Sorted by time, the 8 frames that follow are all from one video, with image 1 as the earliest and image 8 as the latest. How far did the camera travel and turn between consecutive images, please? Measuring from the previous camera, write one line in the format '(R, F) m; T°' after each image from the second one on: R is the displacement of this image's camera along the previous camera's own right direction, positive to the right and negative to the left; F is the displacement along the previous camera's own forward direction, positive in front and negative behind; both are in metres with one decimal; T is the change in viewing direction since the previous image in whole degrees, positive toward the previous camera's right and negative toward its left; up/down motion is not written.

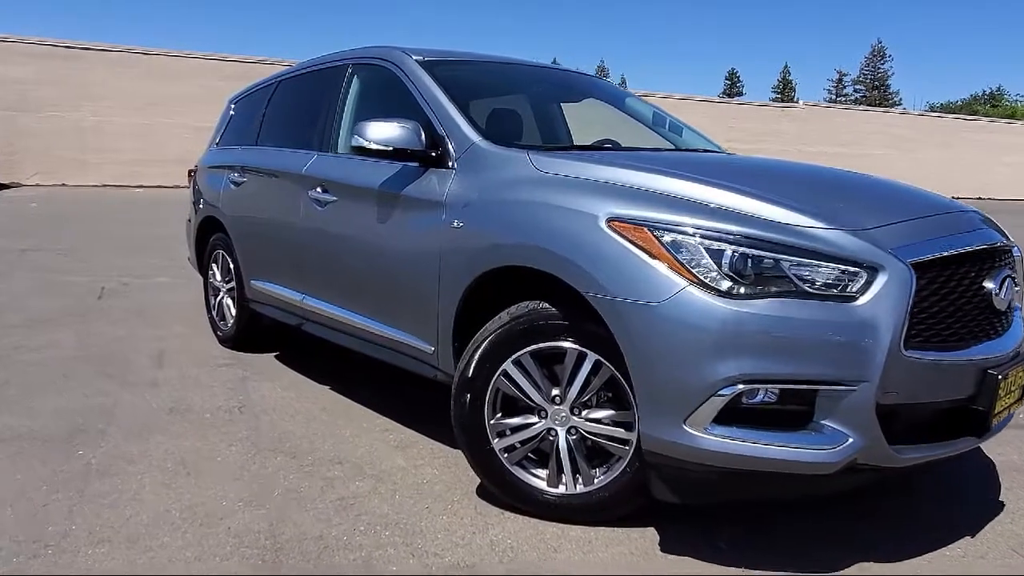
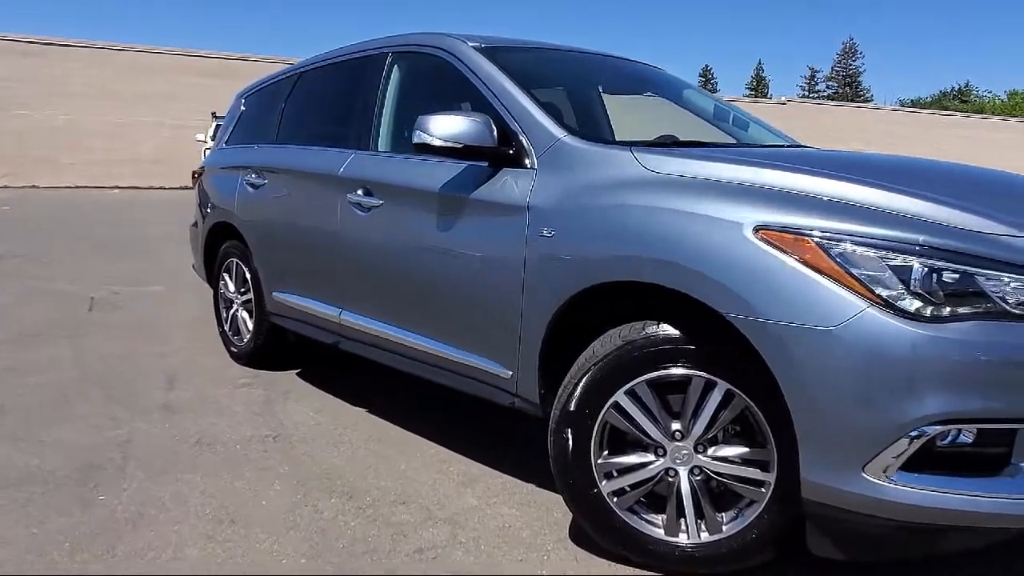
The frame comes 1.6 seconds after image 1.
(-0.5, +0.4) m; +2°
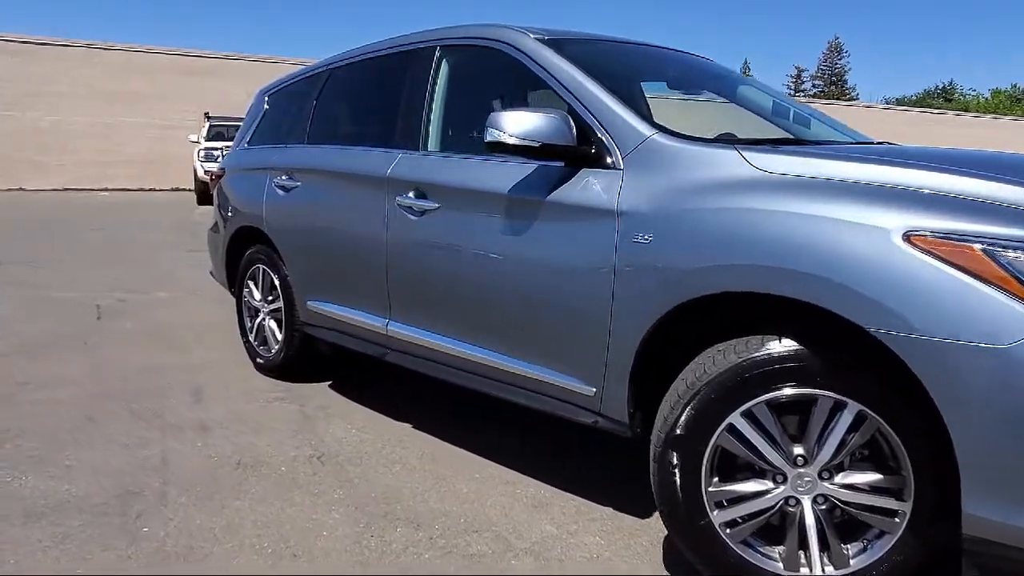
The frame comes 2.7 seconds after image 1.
(-0.4, +0.2) m; +1°
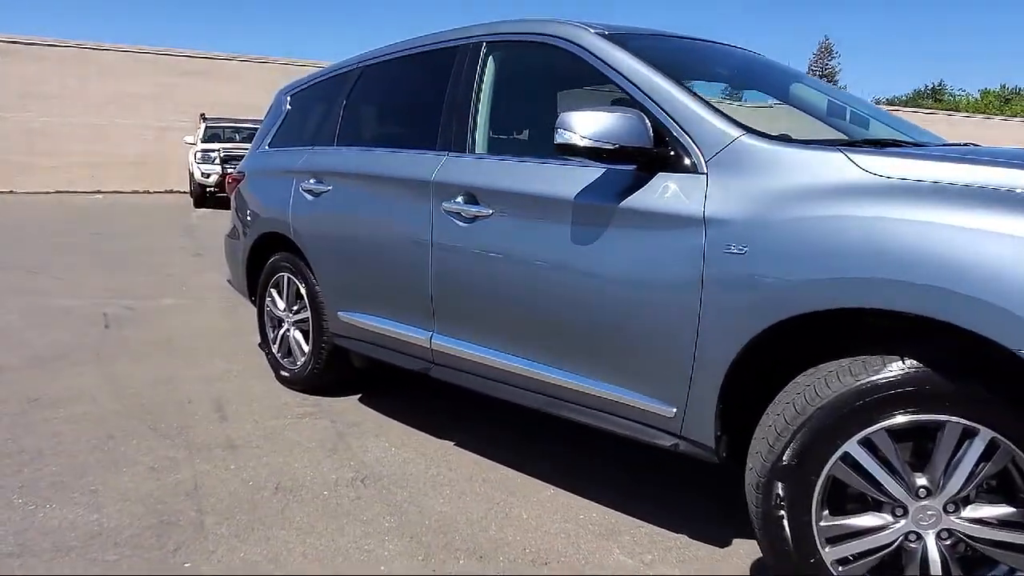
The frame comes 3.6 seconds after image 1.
(-0.3, +0.2) m; +1°
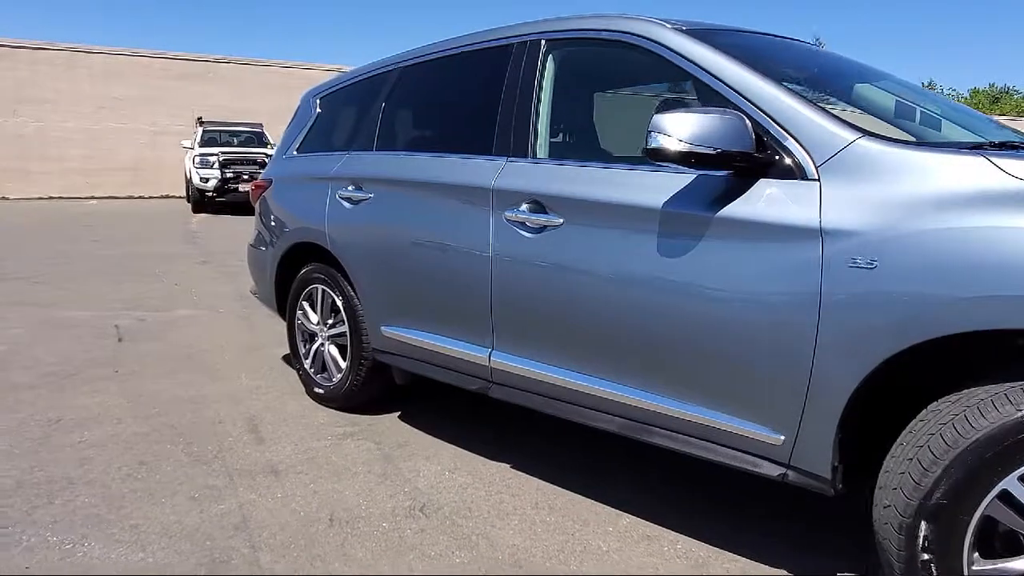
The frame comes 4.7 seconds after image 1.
(-0.3, +0.2) m; +1°
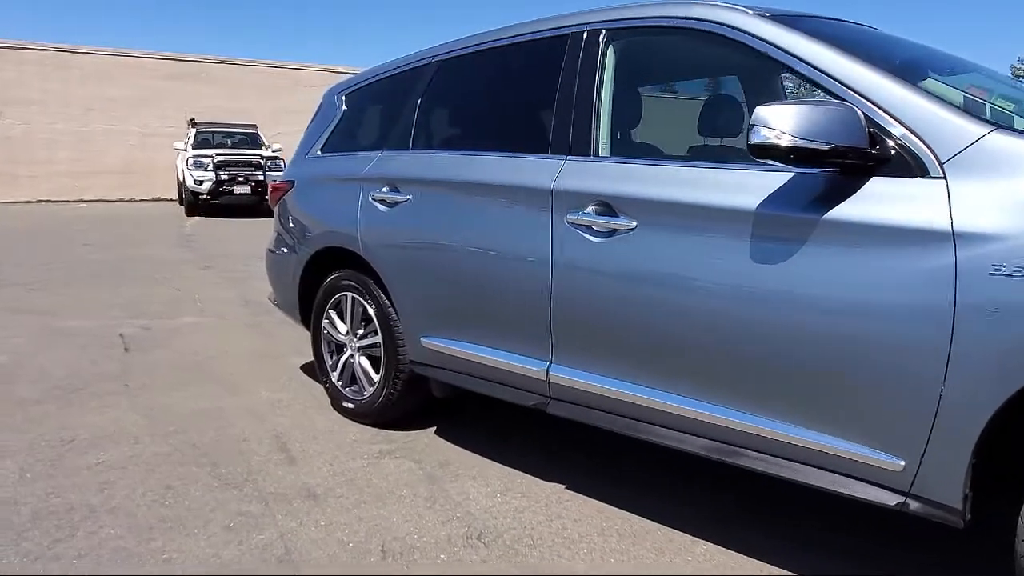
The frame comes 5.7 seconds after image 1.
(-0.3, +0.2) m; +1°
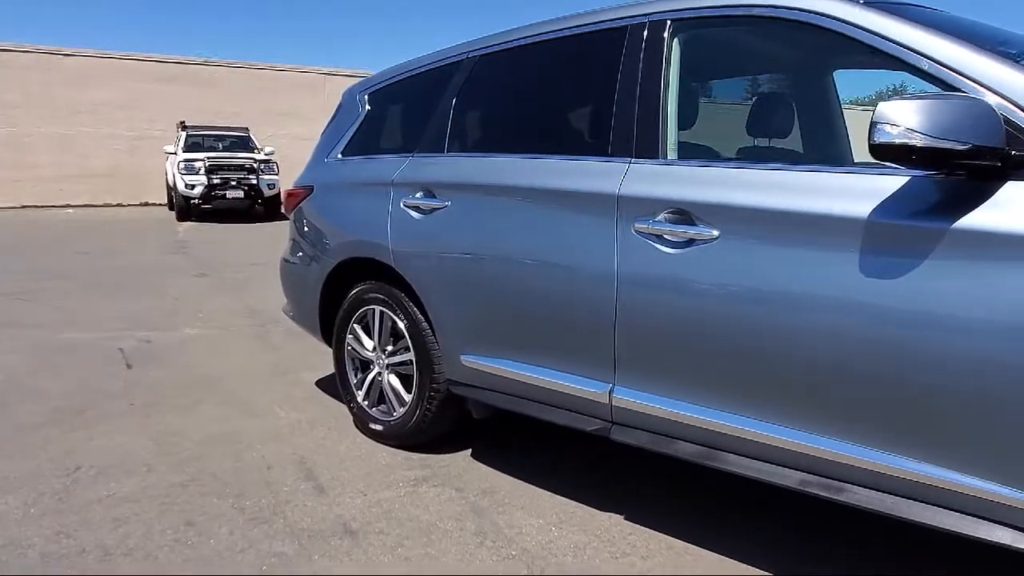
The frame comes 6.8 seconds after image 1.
(-0.3, +0.3) m; +1°
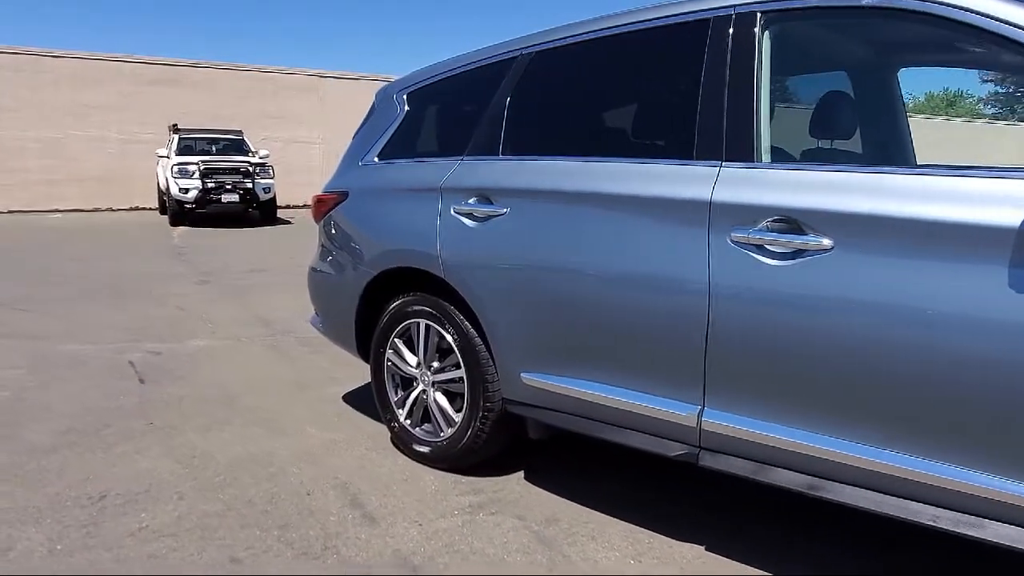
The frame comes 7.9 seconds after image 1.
(-0.3, +0.2) m; +1°
